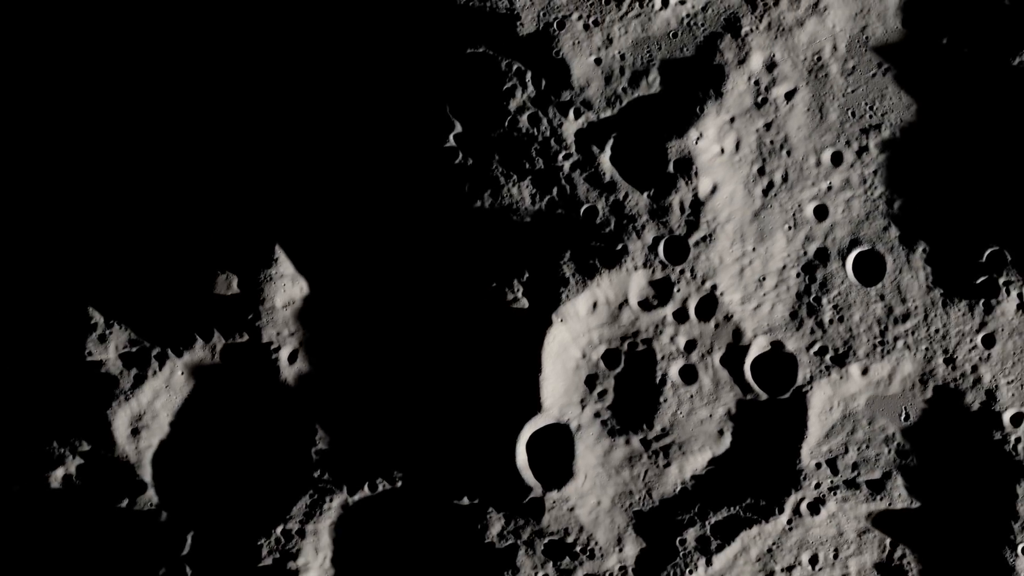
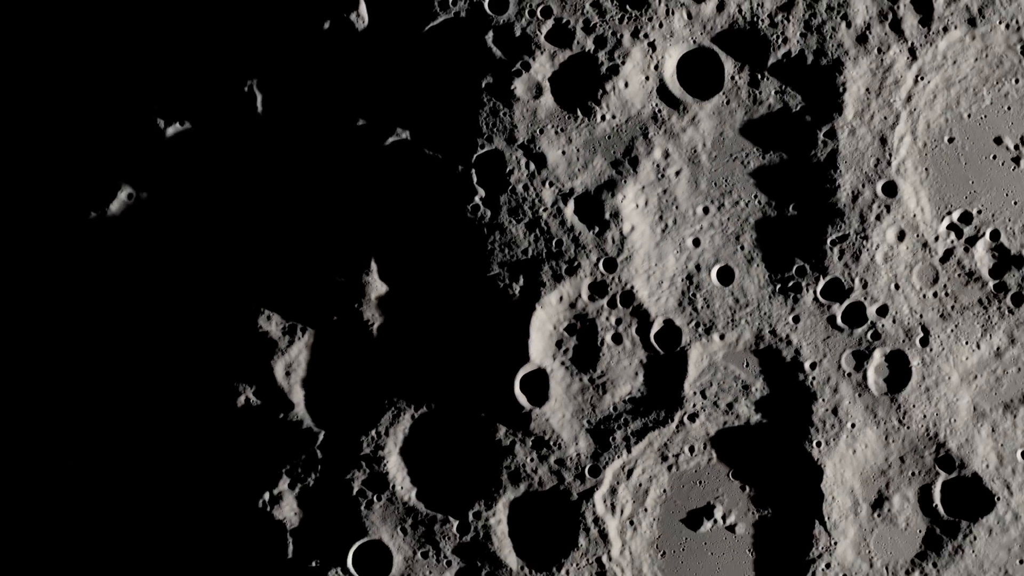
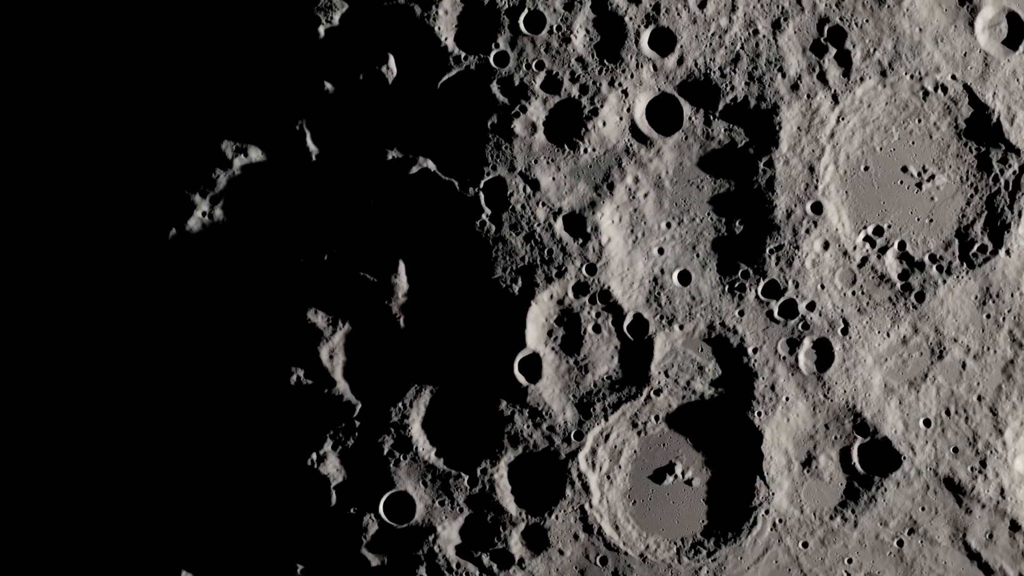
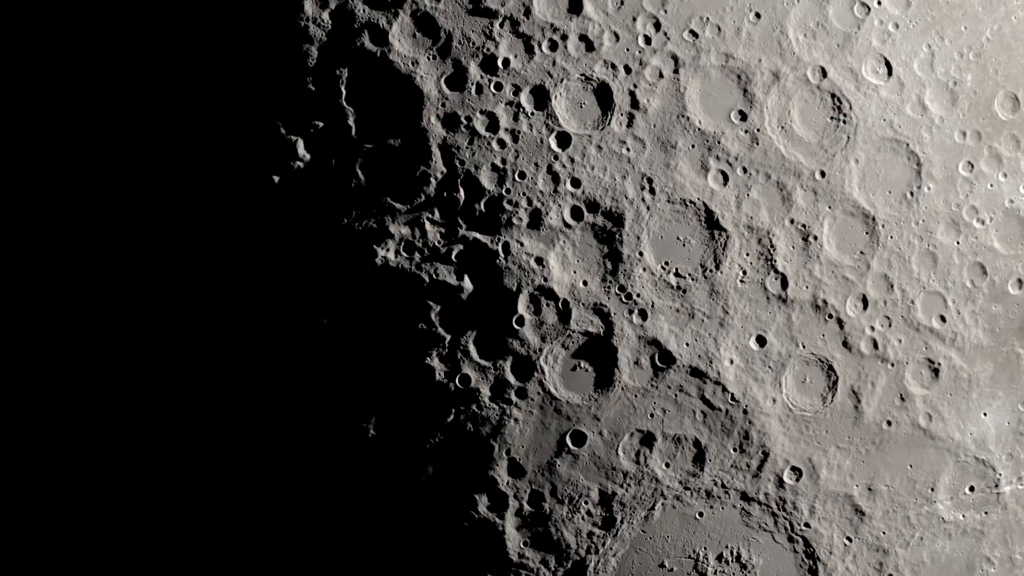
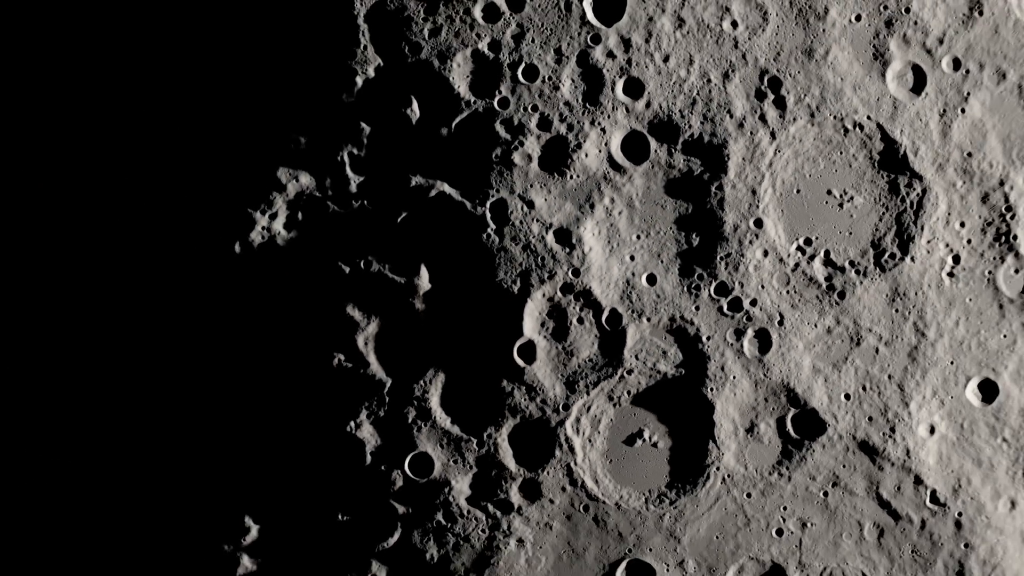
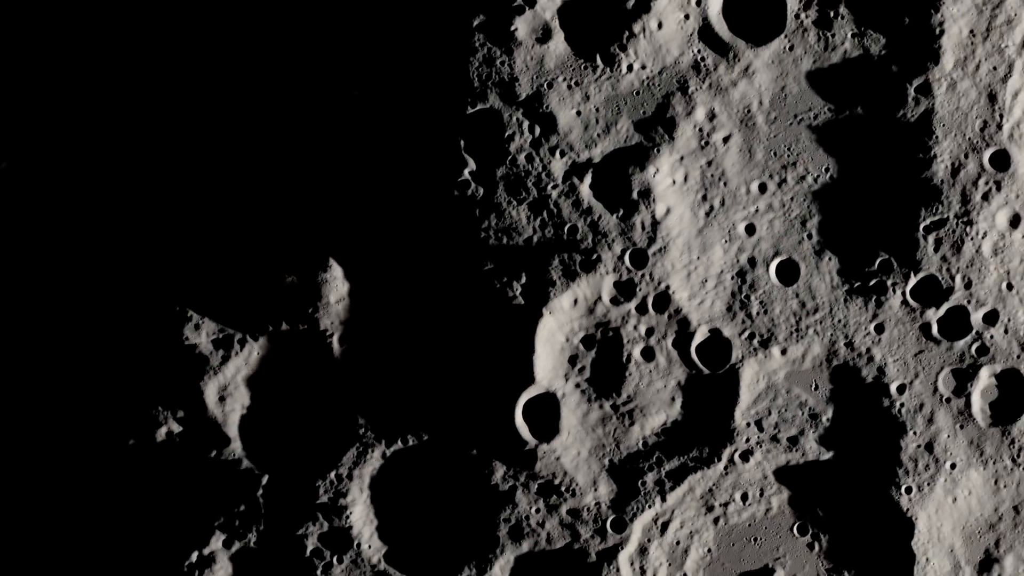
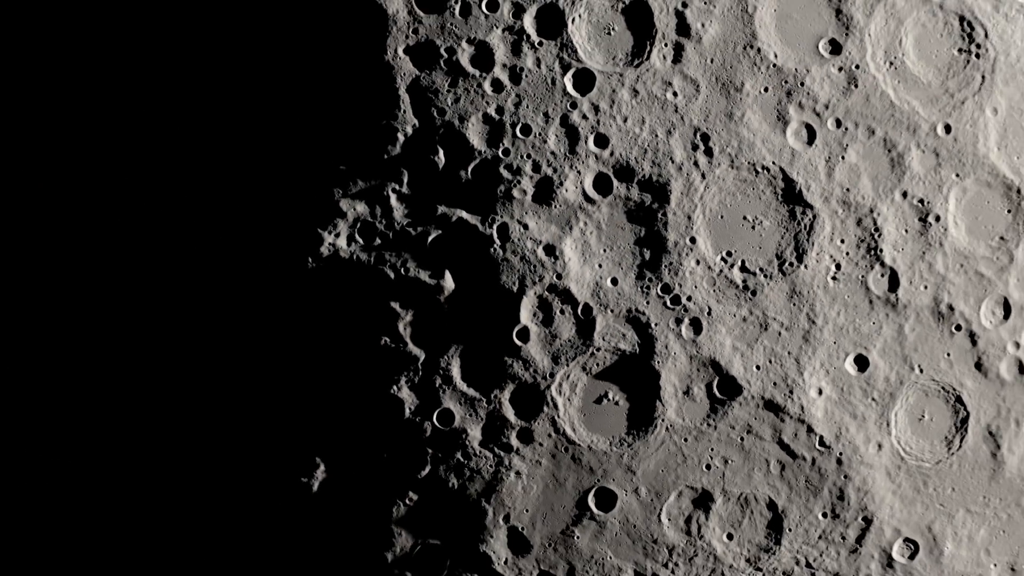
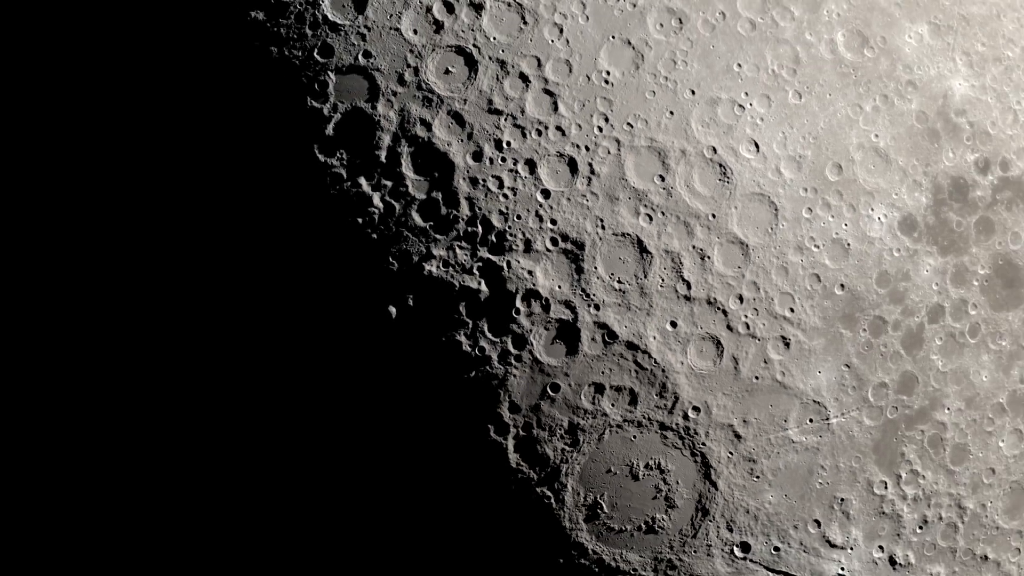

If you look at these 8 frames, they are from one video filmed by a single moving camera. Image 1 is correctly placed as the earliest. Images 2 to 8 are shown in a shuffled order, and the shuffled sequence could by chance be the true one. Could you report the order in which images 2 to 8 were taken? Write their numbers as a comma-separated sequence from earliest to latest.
6, 2, 3, 5, 7, 4, 8
